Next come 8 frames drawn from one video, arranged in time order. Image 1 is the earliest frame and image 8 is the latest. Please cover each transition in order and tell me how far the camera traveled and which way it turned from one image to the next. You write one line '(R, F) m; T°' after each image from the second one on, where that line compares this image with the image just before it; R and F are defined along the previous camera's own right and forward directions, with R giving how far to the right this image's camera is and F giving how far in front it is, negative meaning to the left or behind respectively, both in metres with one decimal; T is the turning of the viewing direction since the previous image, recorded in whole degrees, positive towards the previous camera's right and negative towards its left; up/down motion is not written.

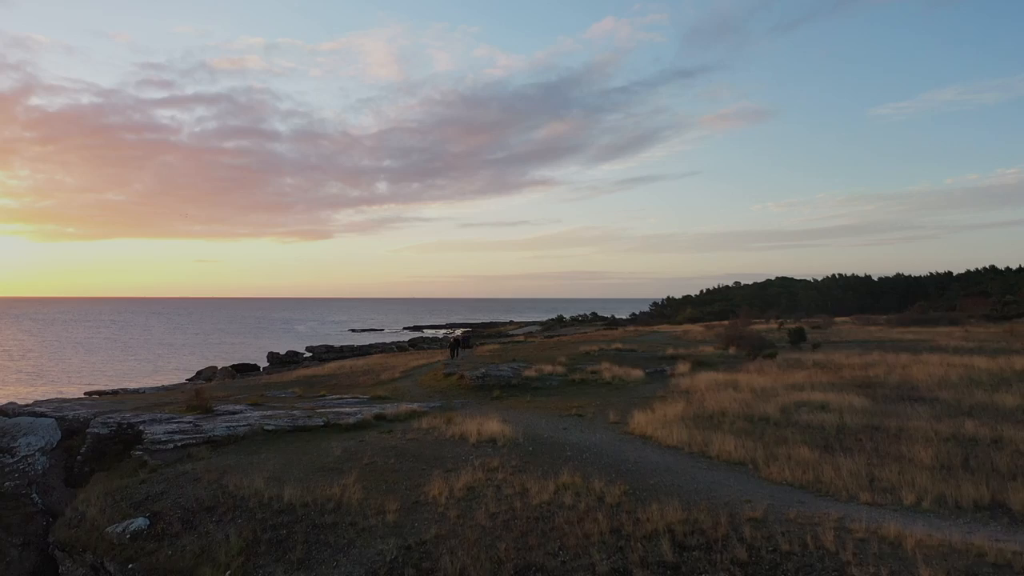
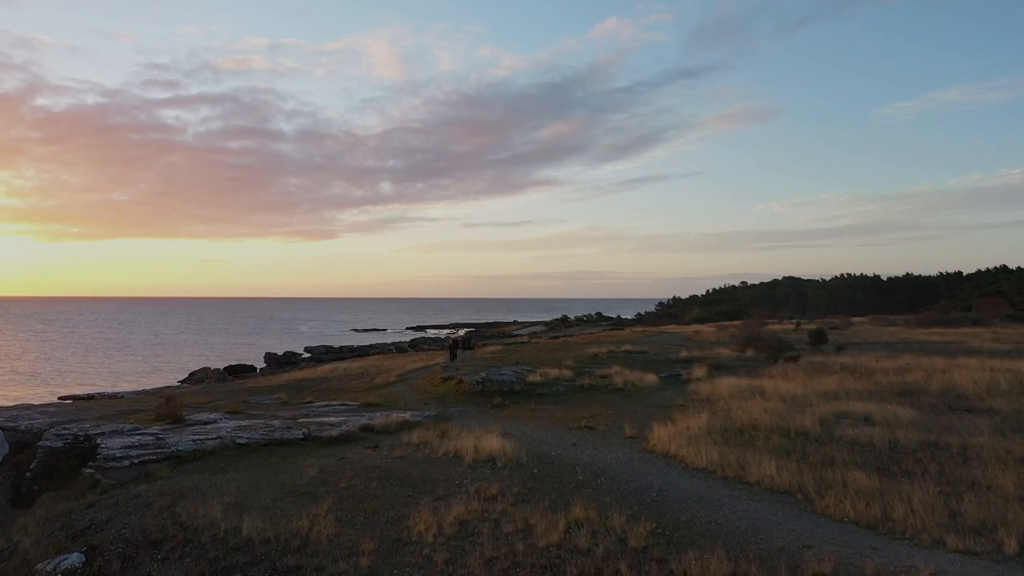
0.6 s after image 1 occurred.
(0.0, +2.3) m; 0°
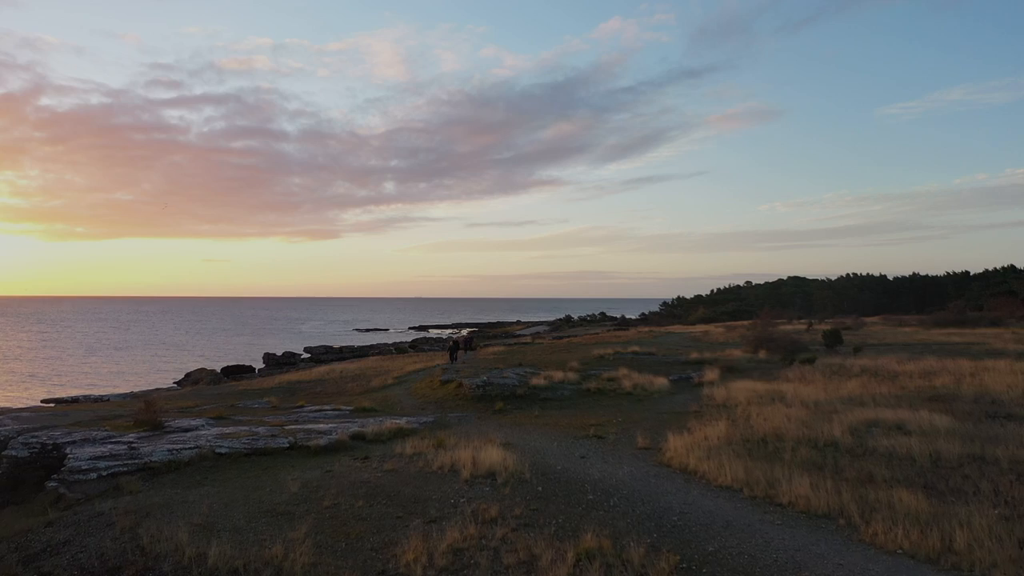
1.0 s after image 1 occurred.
(0.0, +1.4) m; 0°
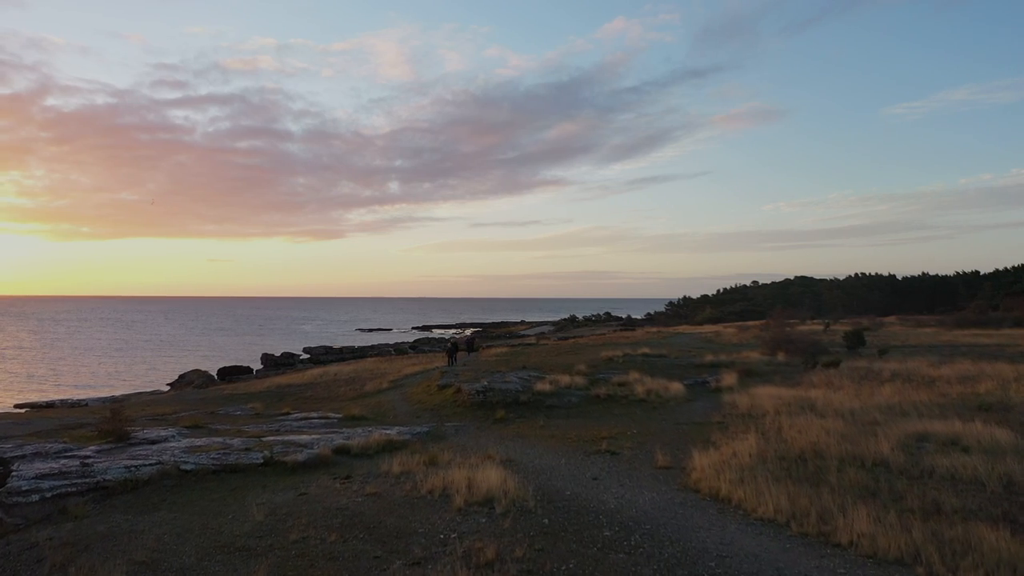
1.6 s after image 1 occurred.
(+0.1, +2.0) m; 0°
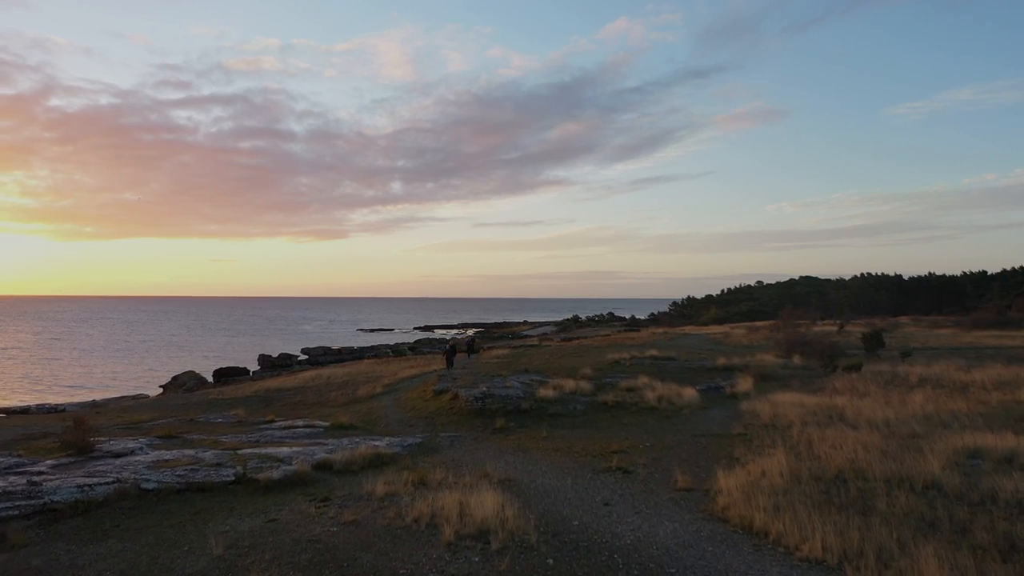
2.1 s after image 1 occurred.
(+0.1, +1.7) m; 0°
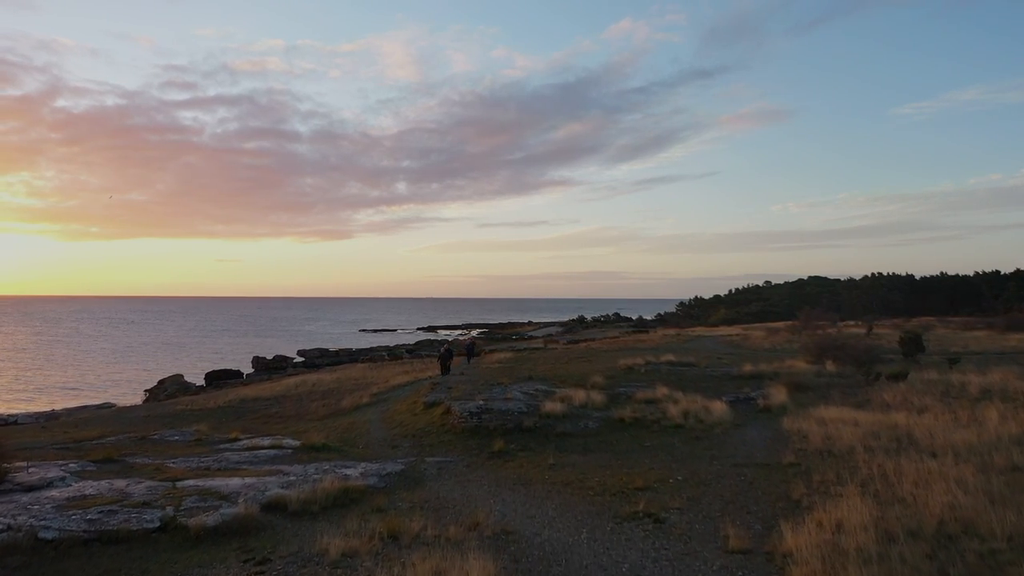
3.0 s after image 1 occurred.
(+0.1, +3.0) m; 0°
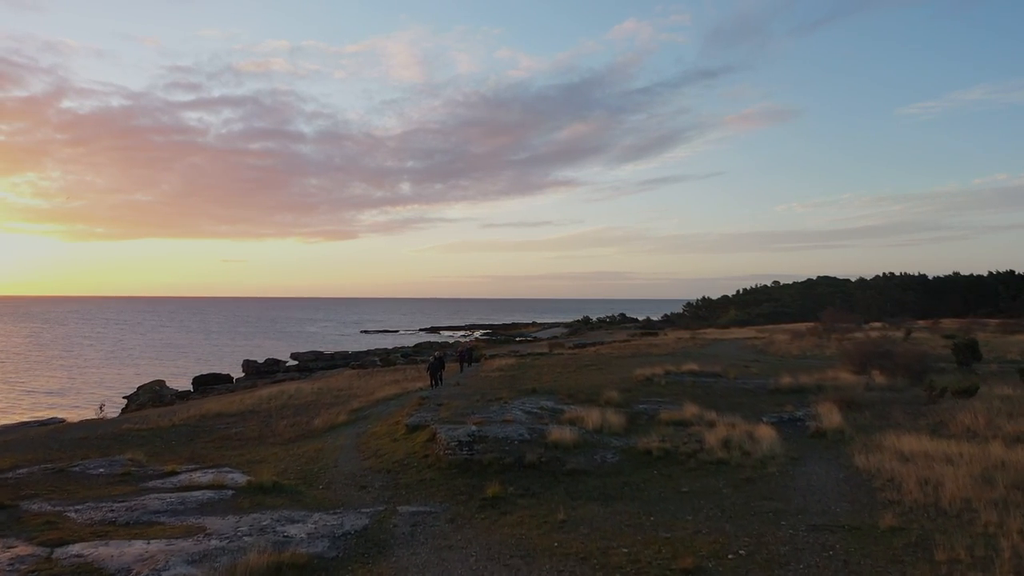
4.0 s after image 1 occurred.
(+0.1, +3.6) m; 0°
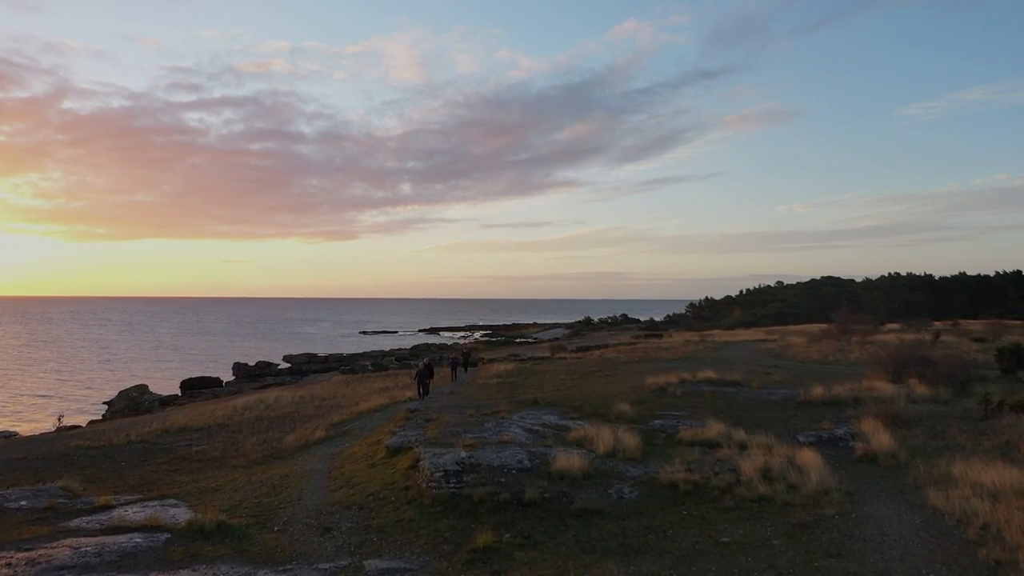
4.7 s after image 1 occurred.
(+0.1, +2.5) m; 0°
